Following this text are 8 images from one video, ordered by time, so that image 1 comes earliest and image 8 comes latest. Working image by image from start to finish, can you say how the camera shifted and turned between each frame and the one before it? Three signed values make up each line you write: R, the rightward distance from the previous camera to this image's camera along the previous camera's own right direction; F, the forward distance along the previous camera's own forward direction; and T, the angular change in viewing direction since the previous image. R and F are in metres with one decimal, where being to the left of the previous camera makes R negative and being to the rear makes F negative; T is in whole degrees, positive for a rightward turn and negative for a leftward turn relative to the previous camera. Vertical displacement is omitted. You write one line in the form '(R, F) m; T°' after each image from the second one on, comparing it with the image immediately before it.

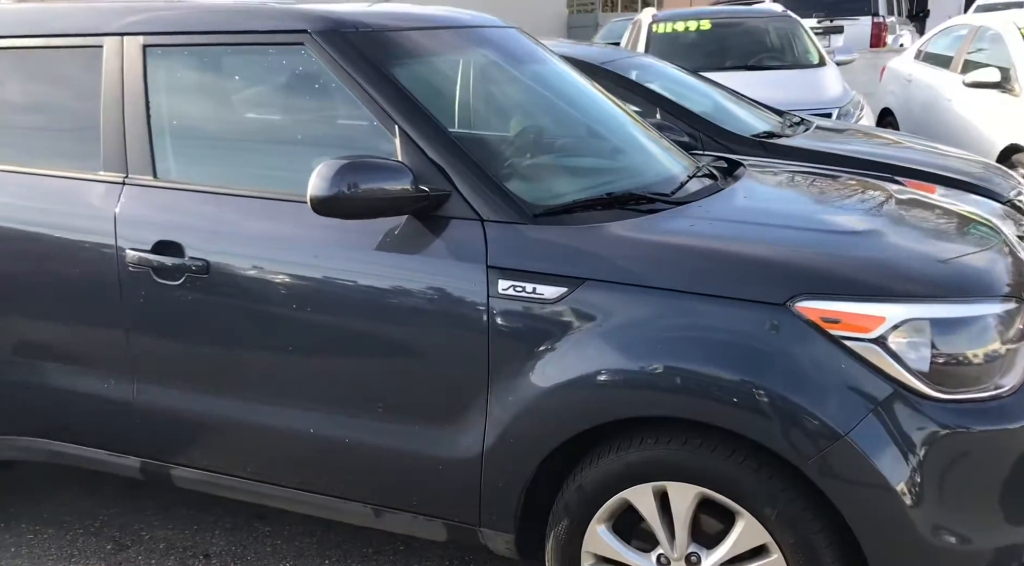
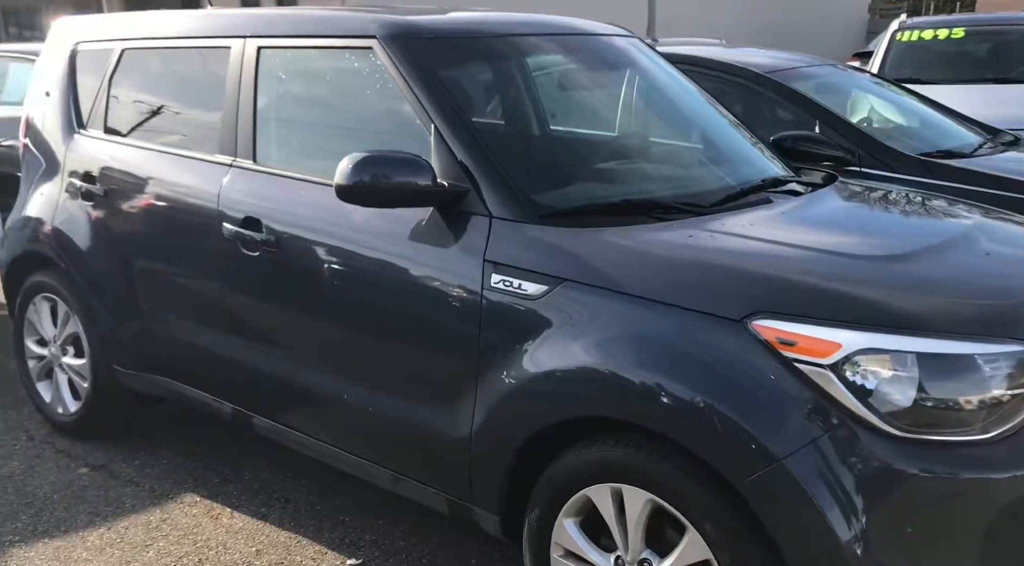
(+0.8, 0.0) m; -17°
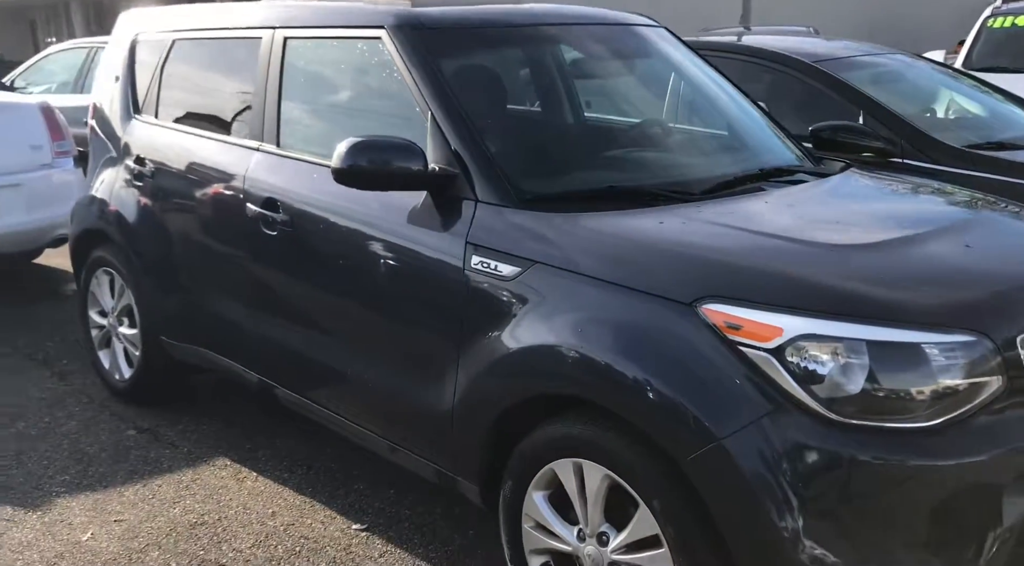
(+0.4, -0.1) m; -6°
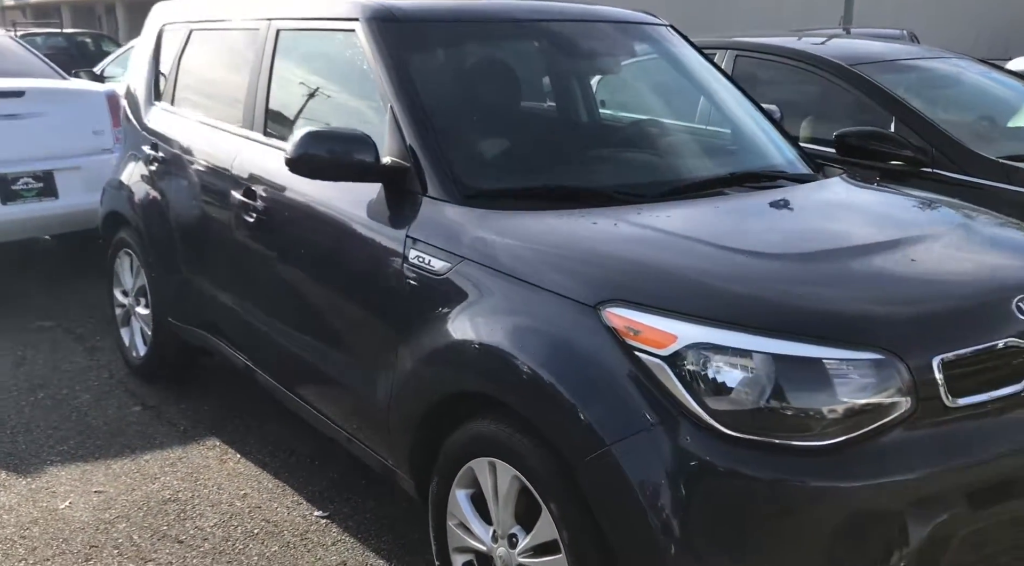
(+0.5, +0.1) m; -6°
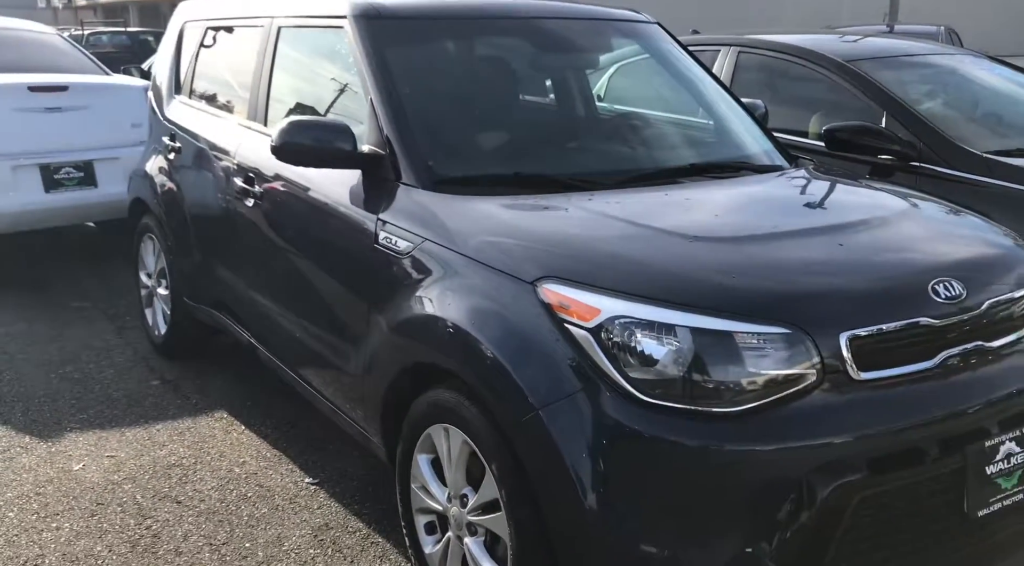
(+0.3, -0.2) m; -3°
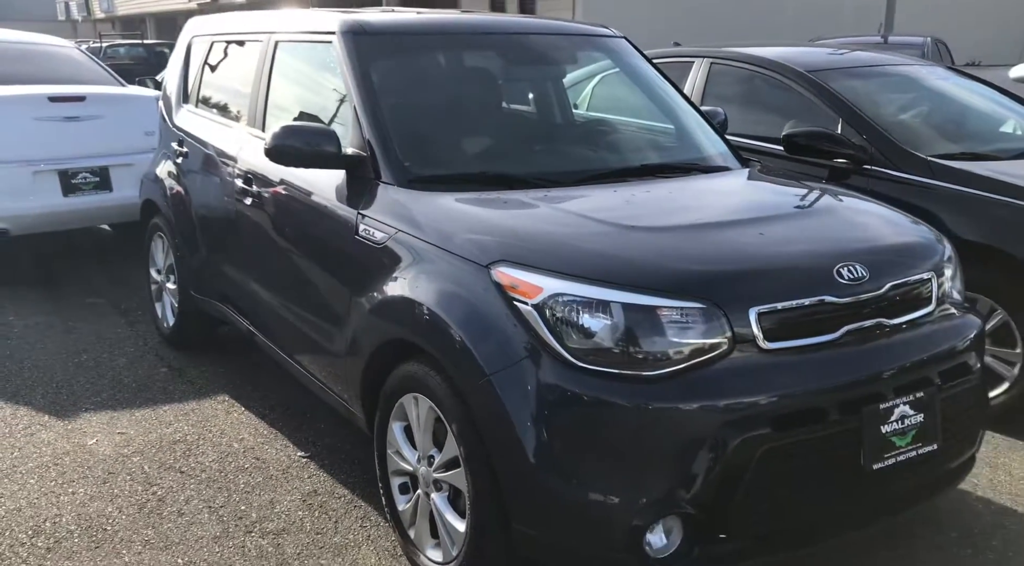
(+0.2, -0.3) m; -1°
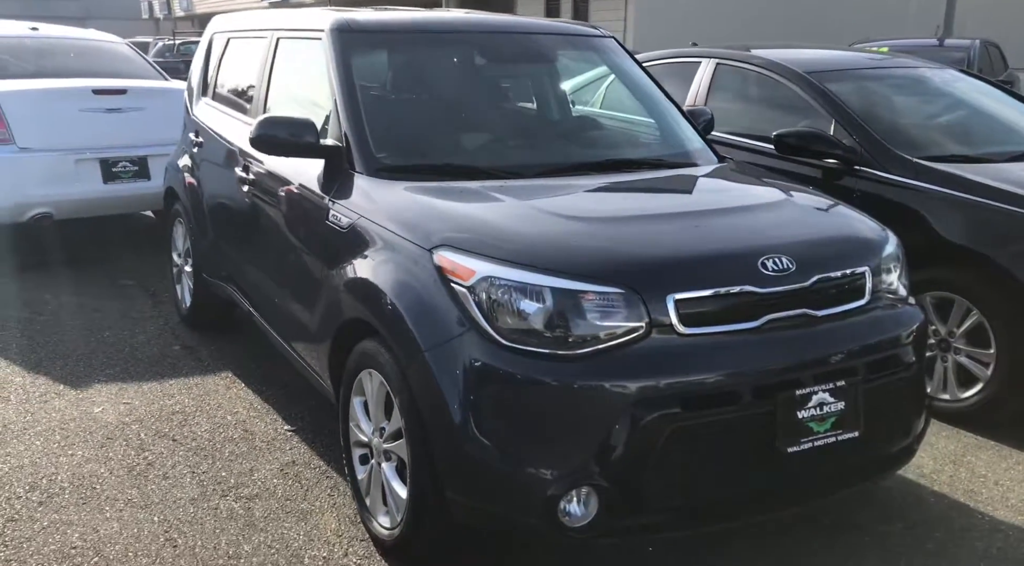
(+0.4, -0.2) m; -4°
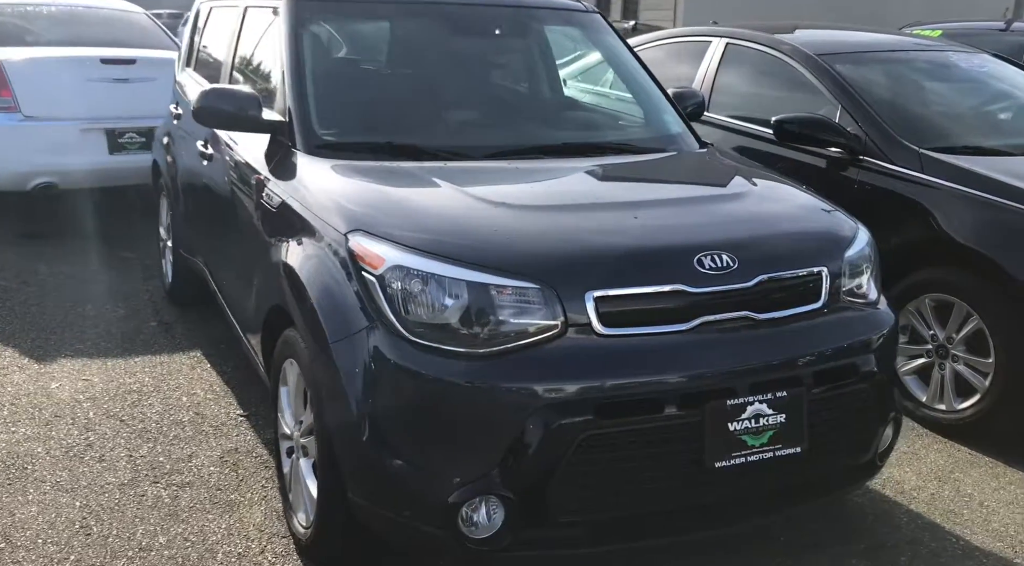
(+0.4, +0.2) m; -4°
